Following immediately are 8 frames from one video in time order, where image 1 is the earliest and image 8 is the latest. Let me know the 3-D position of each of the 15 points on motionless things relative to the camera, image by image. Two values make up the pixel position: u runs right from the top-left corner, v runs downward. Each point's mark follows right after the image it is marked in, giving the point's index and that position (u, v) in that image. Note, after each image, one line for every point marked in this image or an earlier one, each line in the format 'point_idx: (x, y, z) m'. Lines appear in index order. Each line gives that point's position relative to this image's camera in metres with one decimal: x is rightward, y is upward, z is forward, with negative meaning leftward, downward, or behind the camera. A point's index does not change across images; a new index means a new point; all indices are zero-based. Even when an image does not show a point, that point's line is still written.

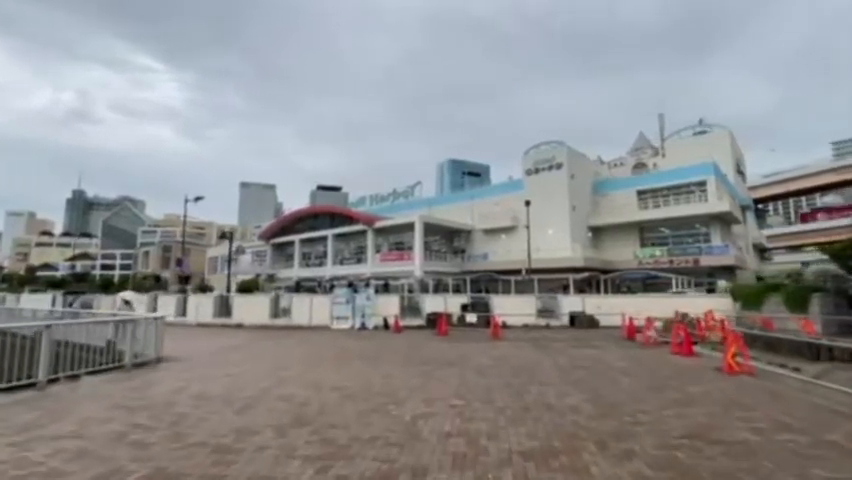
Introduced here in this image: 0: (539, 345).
0: (+4.7, -4.3, +17.9) m
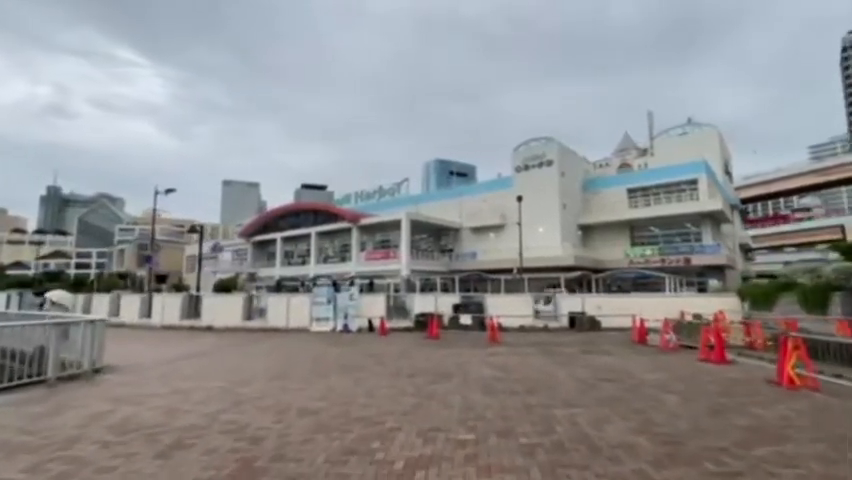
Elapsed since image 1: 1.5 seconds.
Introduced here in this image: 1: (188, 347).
0: (+4.3, -4.0, +15.9) m
1: (-10.5, -4.7, +19.7) m
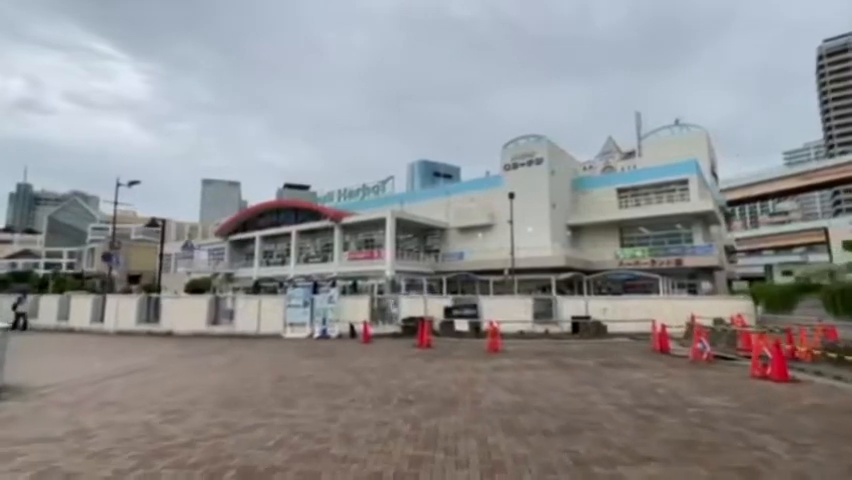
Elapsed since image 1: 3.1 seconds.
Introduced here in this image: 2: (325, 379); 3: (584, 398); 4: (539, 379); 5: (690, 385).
0: (+4.1, -3.8, +13.4) m
1: (-10.9, -4.4, +16.7) m
2: (-2.6, -3.5, +11.1) m
3: (+3.2, -3.2, +8.9) m
4: (+2.8, -3.5, +11.0) m
5: (+6.1, -3.3, +10.1) m
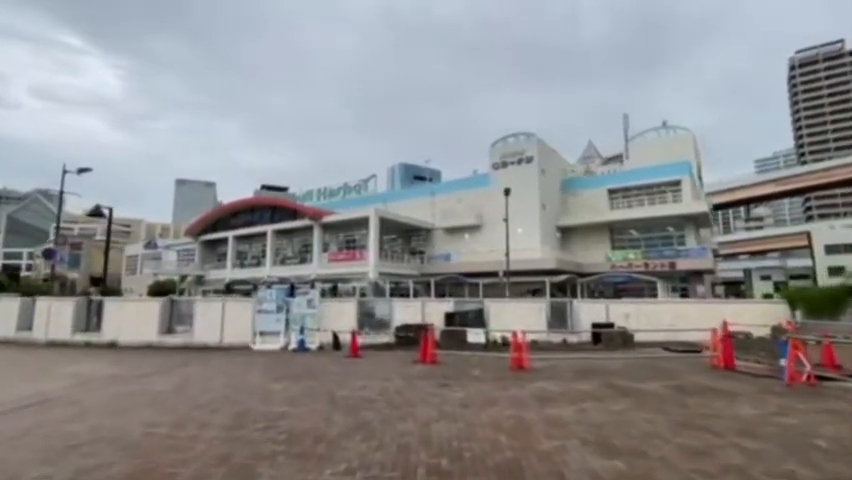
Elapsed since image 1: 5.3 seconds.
0: (+4.4, -3.5, +10.1) m
1: (-10.7, -4.0, +12.7) m
2: (-2.1, -3.1, +7.5) m
3: (+3.7, -2.8, +5.5) m
4: (+3.3, -3.1, +7.7) m
5: (+6.6, -3.0, +6.9) m
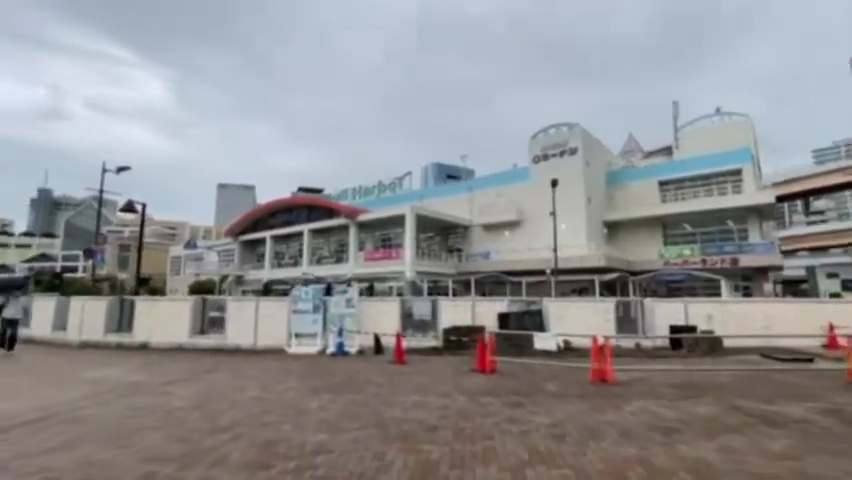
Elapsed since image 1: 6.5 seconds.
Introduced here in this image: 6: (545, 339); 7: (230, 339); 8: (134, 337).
0: (+5.7, -3.1, +7.7) m
1: (-9.2, -3.8, +11.4) m
2: (-1.0, -2.8, +5.6) m
3: (+4.7, -2.4, +3.2) m
4: (+4.4, -2.7, +5.3) m
5: (+7.6, -2.6, +4.3) m
6: (+4.6, -3.8, +16.8) m
7: (-8.2, -4.1, +18.4) m
8: (-12.8, -4.2, +19.3) m
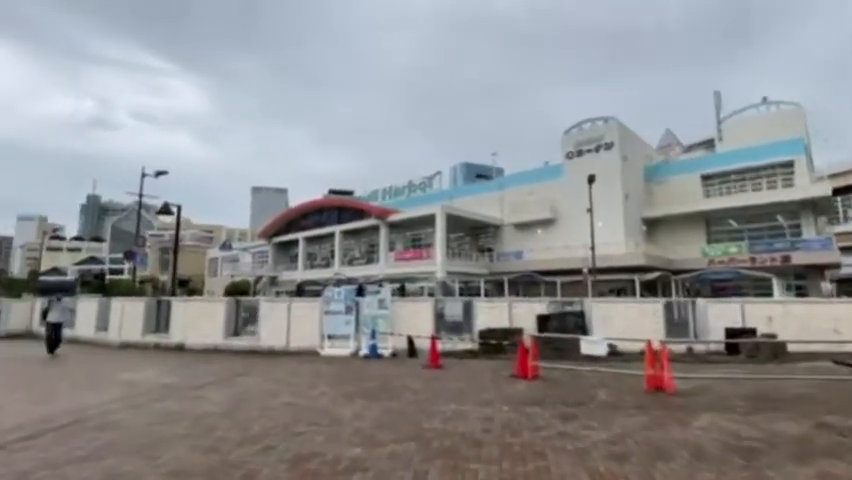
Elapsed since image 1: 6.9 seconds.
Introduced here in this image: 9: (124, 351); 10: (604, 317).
0: (+6.4, -3.0, +6.6) m
1: (-8.2, -3.8, +11.3) m
2: (-0.4, -2.8, +5.0) m
3: (+5.0, -2.3, +2.2) m
4: (+4.9, -2.6, +4.4) m
5: (+8.1, -2.5, +3.2) m
6: (+5.9, -3.7, +15.8) m
7: (-6.7, -4.2, +18.2) m
8: (-11.3, -4.3, +19.5) m
9: (-13.0, -4.7, +18.9) m
10: (+7.0, -3.0, +17.4) m
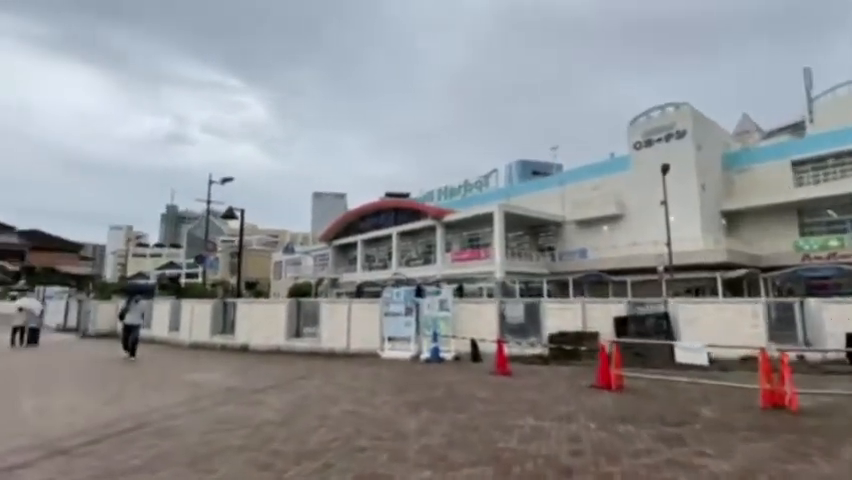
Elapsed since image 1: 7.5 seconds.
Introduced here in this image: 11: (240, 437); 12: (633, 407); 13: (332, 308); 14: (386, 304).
0: (+7.3, -2.7, +4.9) m
1: (-6.5, -3.9, +11.4) m
2: (+0.4, -2.6, +4.1) m
3: (+5.4, -2.1, +0.6) m
4: (+5.6, -2.4, +2.8) m
5: (+8.6, -2.2, +1.2) m
6: (+8.0, -3.5, +14.0) m
7: (-4.2, -4.2, +18.0) m
8: (-8.5, -4.4, +19.9) m
9: (-10.3, -4.9, +19.4) m
10: (+9.3, -2.8, +15.4) m
11: (-3.0, -3.2, +7.0) m
12: (+4.0, -3.2, +8.6) m
13: (-3.9, -2.8, +18.0) m
14: (-1.5, -2.4, +16.8) m
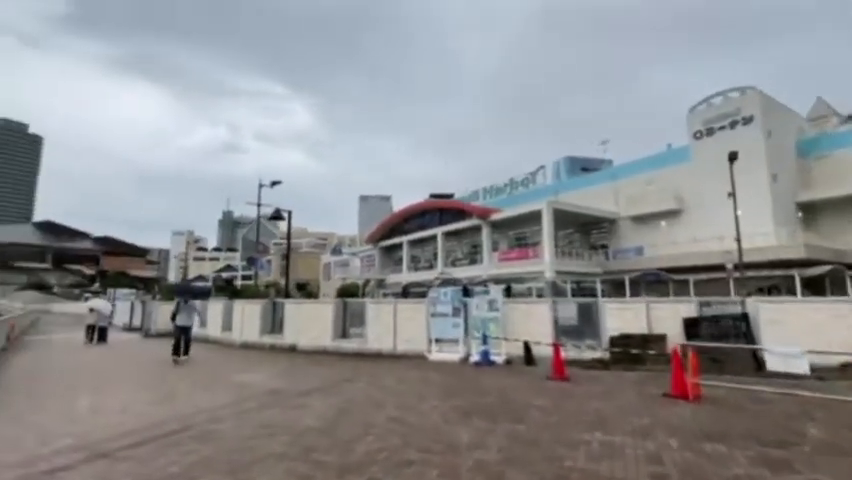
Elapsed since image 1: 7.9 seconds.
0: (+7.9, -2.5, +3.4) m
1: (-5.2, -3.8, +11.3) m
2: (+0.8, -2.5, +3.3) m
3: (+5.5, -1.9, -0.6) m
4: (+5.9, -2.2, +1.5) m
5: (+8.7, -1.9, -0.4) m
6: (+9.5, -3.2, +12.4) m
7: (-2.2, -4.1, +17.7) m
8: (-6.4, -4.4, +19.9) m
9: (-8.1, -4.9, +19.7) m
10: (+10.9, -2.5, +13.7) m
11: (-2.2, -3.1, +6.6) m
12: (+4.9, -3.1, +7.4) m
13: (-1.9, -2.7, +17.6) m
14: (+0.3, -2.4, +16.2) m
